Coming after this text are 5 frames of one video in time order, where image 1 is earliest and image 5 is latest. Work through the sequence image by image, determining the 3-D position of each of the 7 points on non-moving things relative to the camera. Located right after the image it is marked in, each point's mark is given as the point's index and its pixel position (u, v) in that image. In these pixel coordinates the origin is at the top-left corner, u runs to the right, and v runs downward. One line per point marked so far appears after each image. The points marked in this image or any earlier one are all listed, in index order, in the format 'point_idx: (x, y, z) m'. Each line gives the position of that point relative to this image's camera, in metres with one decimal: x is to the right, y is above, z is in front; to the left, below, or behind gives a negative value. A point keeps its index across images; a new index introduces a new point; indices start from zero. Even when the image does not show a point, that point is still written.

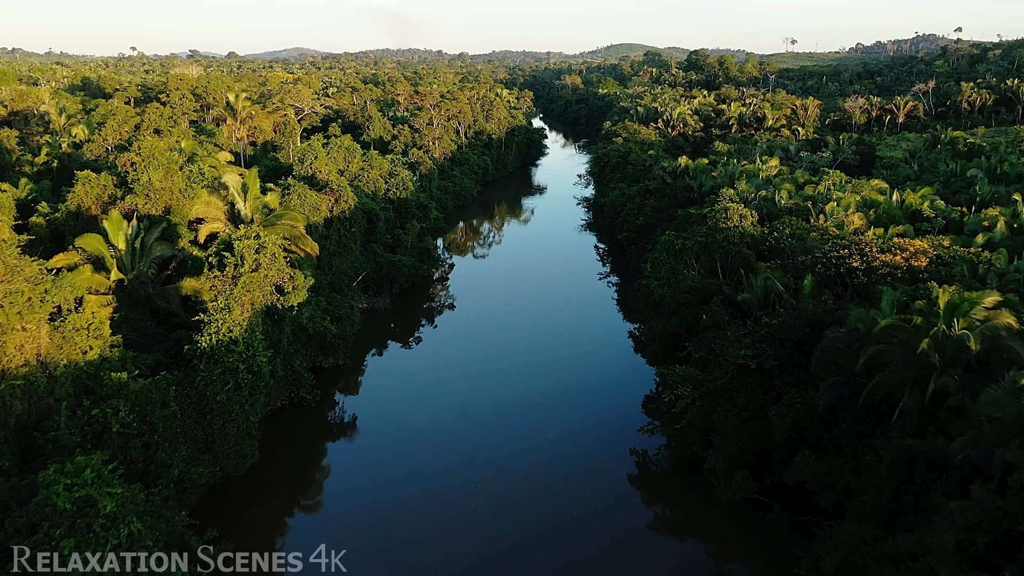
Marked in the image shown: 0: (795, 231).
0: (+6.0, +1.2, +18.2) m
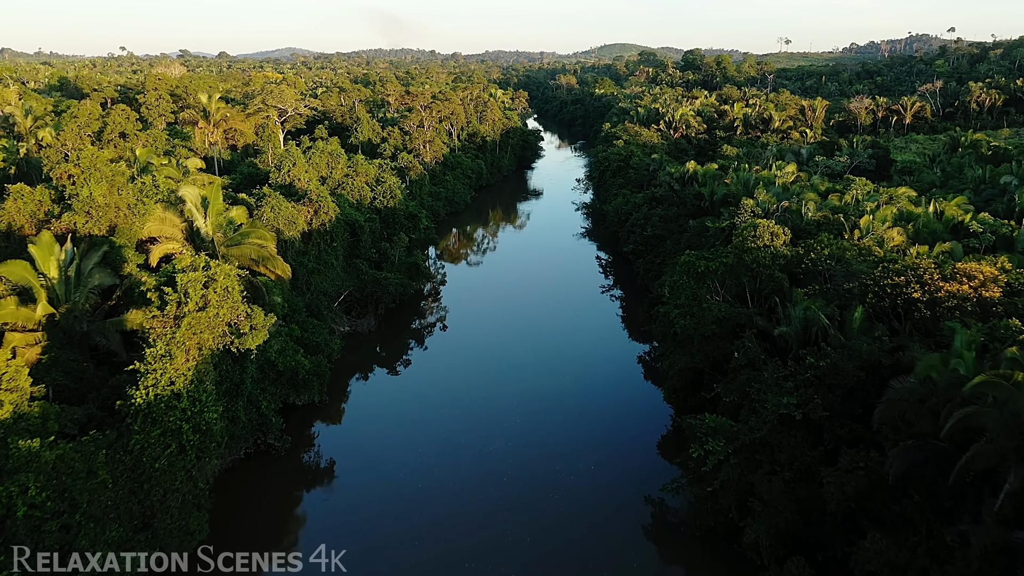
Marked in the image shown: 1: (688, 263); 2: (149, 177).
0: (+6.0, +0.7, +15.9) m
1: (+3.6, +0.5, +17.3) m
2: (-7.4, +2.3, +17.4) m
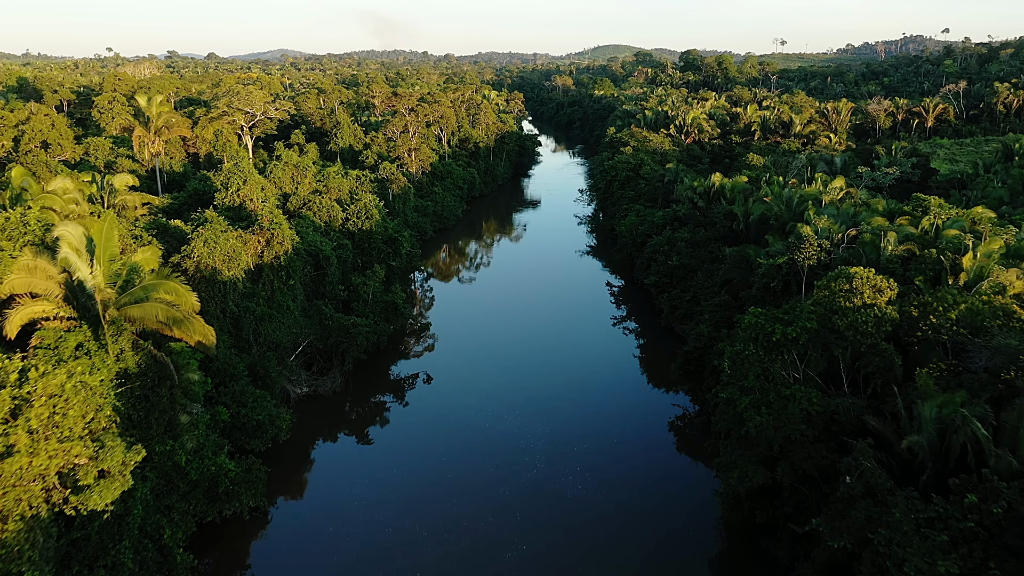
0: (+6.1, -0.3, +11.4) m
1: (+3.6, -0.6, +12.7) m
2: (-7.4, +1.2, +12.8) m
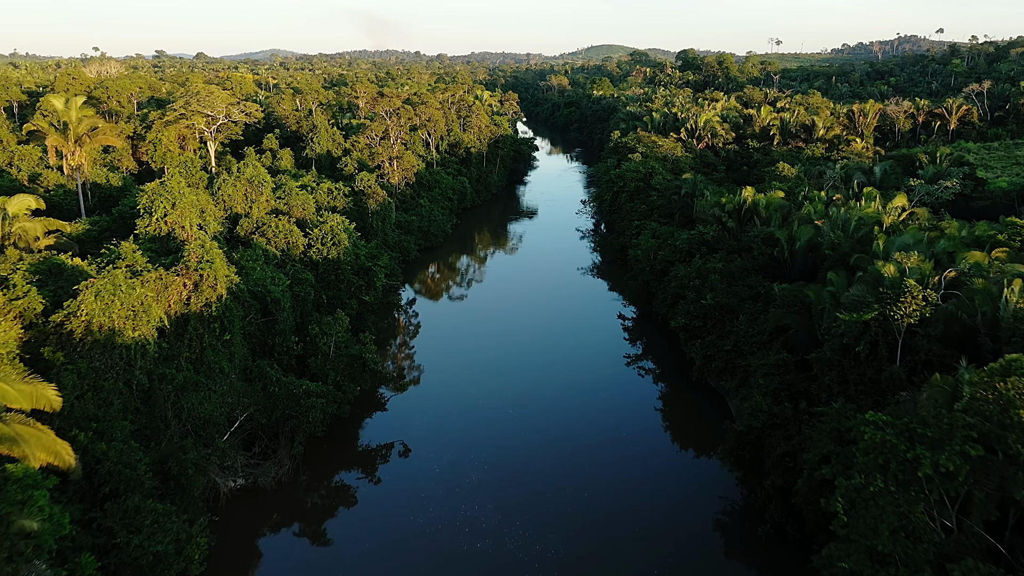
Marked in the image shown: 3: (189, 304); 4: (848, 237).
0: (+6.1, -1.3, +7.3) m
1: (+3.6, -1.5, +8.6) m
2: (-7.4, +0.2, +8.5) m
3: (-5.5, -0.3, +14.5) m
4: (+7.3, +1.1, +18.4) m
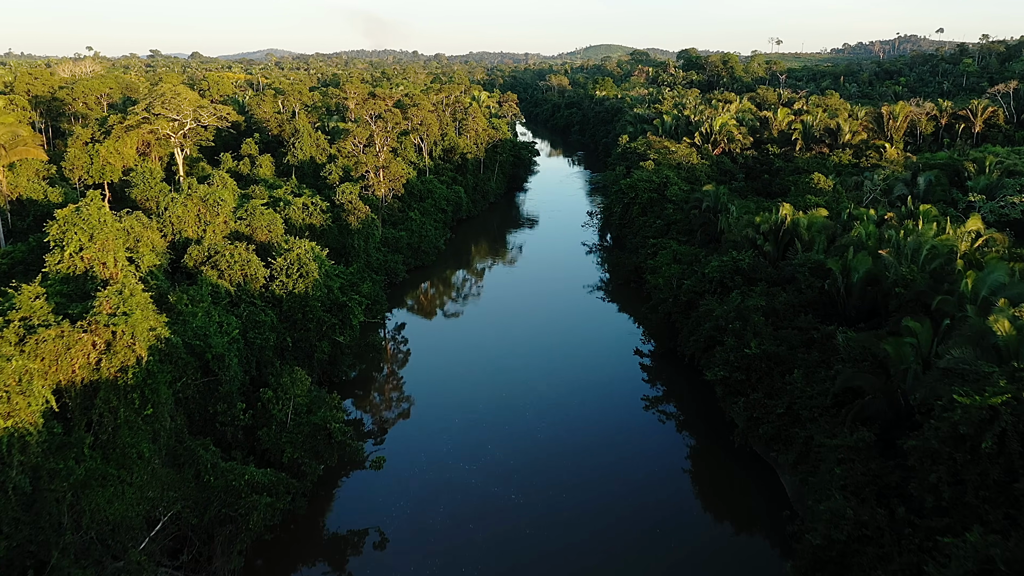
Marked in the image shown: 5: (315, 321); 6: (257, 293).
0: (+6.2, -2.1, +4.0) m
1: (+3.7, -2.3, +5.3) m
2: (-7.3, -0.6, +5.2) m
3: (-5.5, -1.1, +11.2) m
4: (+7.4, +0.3, +15.2) m
5: (-4.0, -0.7, +17.3) m
6: (-5.0, -0.1, +16.7) m
